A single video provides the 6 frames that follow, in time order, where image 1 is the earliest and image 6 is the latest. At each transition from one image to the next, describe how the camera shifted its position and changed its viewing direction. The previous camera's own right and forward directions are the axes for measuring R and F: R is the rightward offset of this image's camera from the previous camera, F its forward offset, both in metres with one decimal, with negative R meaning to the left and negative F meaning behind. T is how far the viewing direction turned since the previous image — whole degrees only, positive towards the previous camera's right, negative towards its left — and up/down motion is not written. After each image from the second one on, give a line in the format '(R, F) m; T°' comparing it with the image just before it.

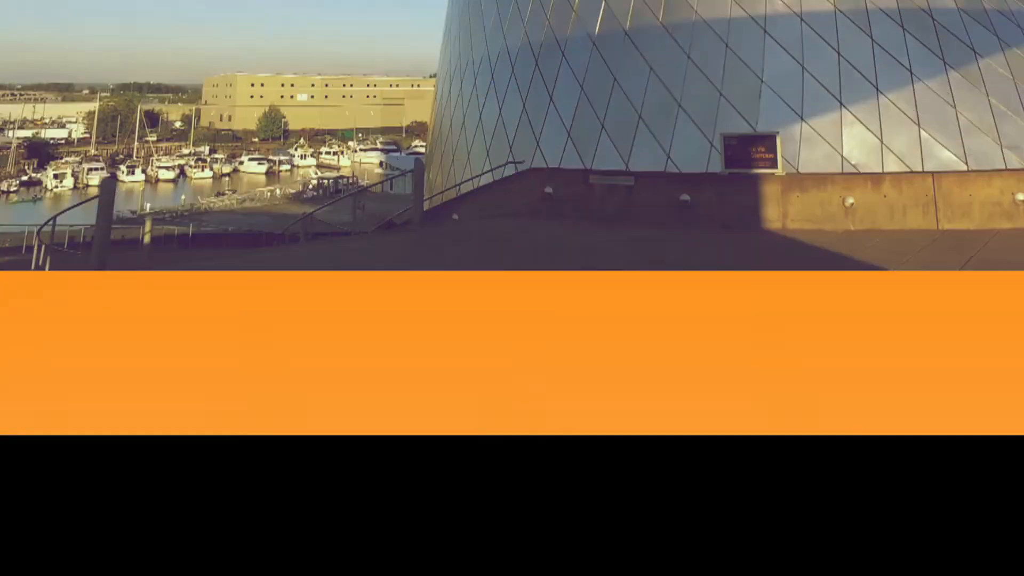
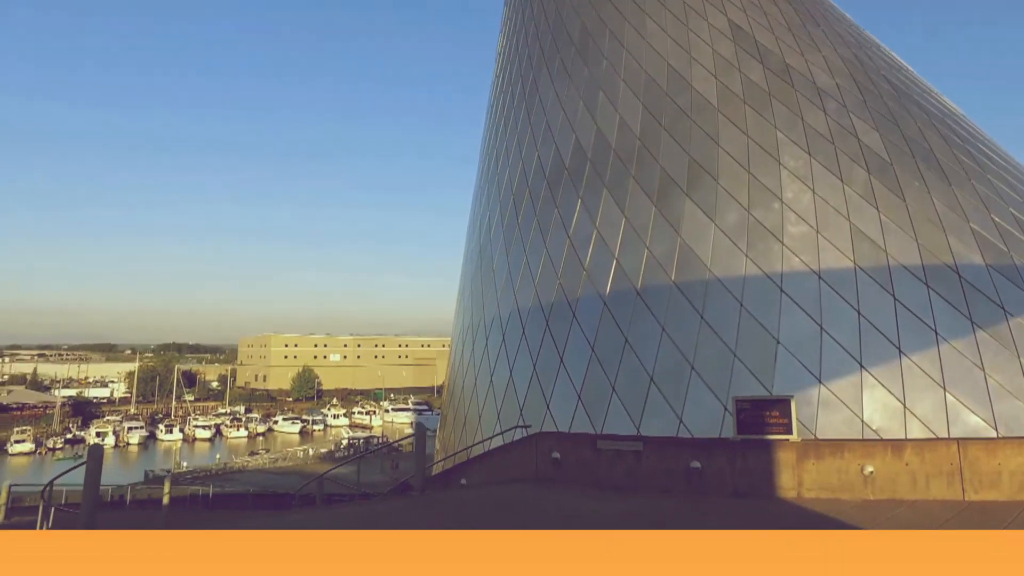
(+1.4, -0.2) m; -5°
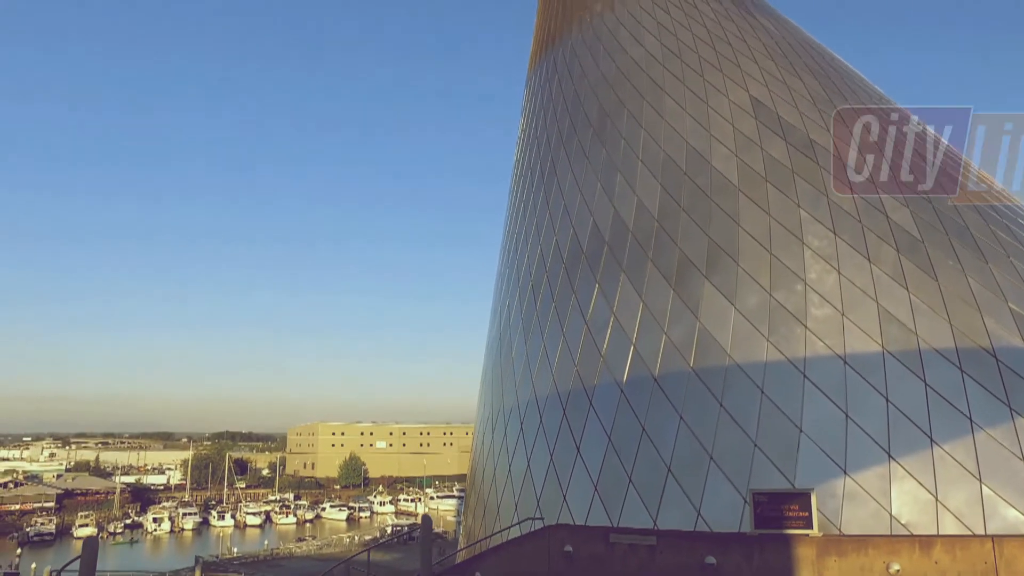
(+1.5, -0.3) m; -6°
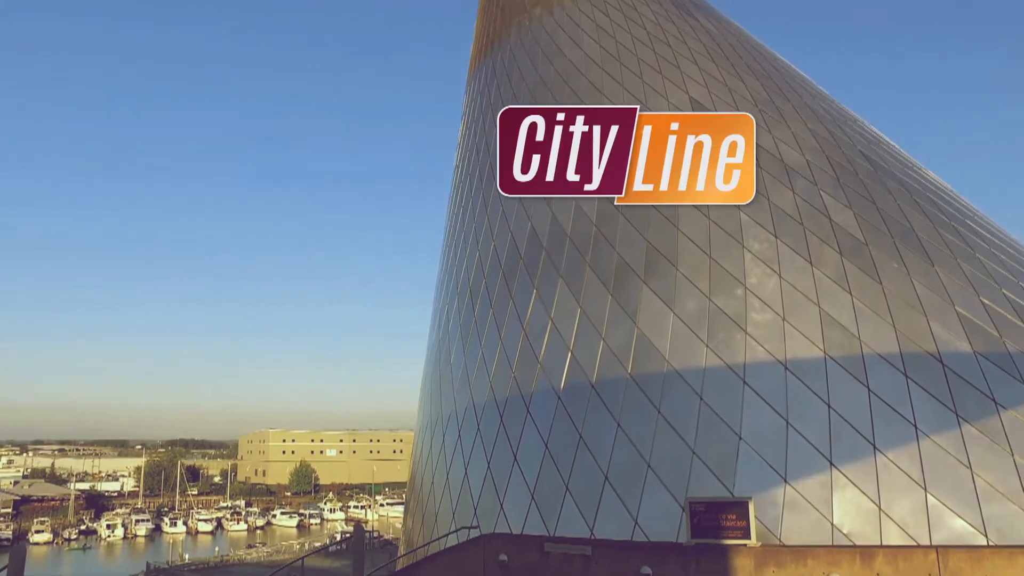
(+1.2, +0.6) m; +1°
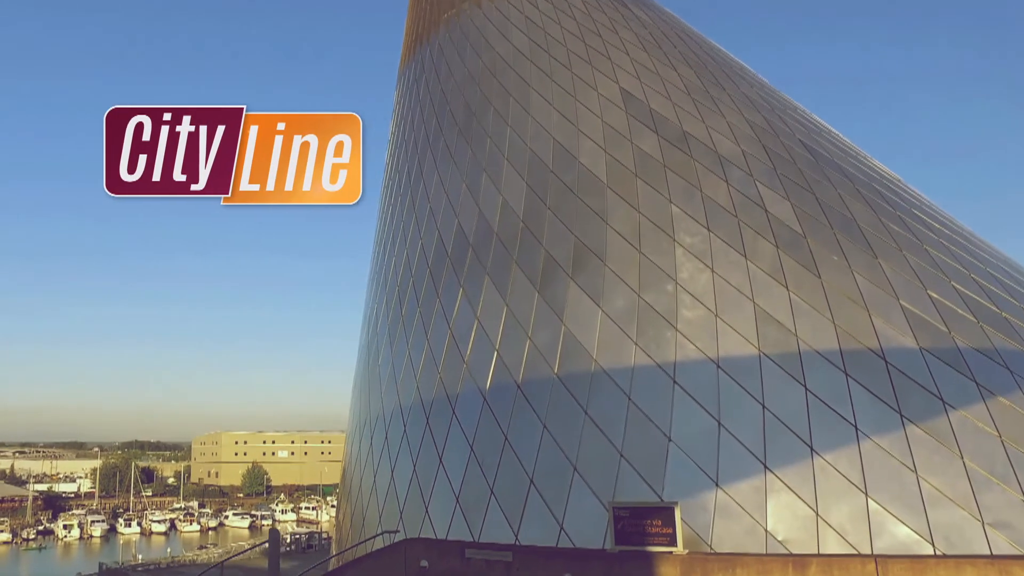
(+1.7, +0.9) m; 0°
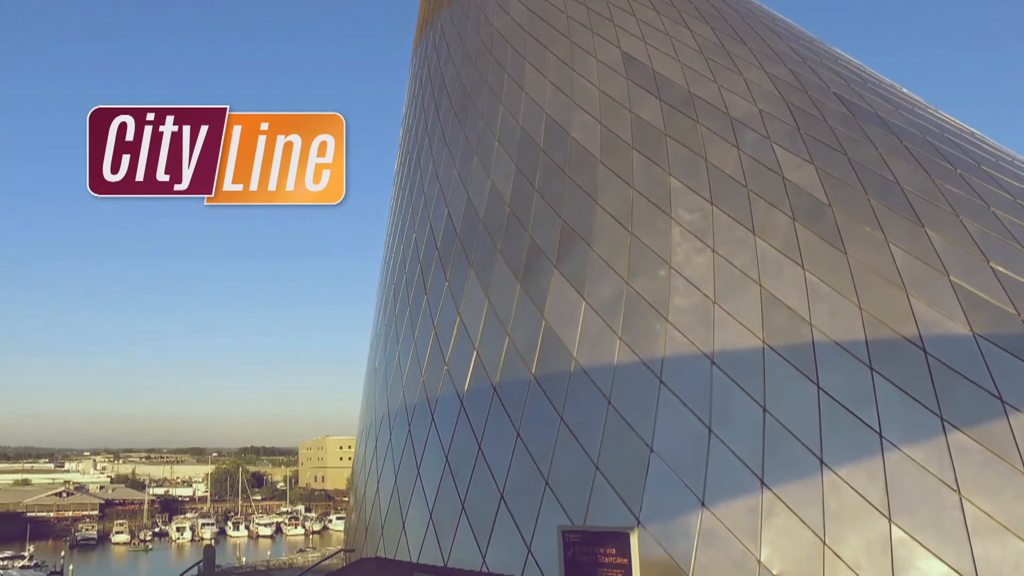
(+3.9, +2.0) m; -13°
